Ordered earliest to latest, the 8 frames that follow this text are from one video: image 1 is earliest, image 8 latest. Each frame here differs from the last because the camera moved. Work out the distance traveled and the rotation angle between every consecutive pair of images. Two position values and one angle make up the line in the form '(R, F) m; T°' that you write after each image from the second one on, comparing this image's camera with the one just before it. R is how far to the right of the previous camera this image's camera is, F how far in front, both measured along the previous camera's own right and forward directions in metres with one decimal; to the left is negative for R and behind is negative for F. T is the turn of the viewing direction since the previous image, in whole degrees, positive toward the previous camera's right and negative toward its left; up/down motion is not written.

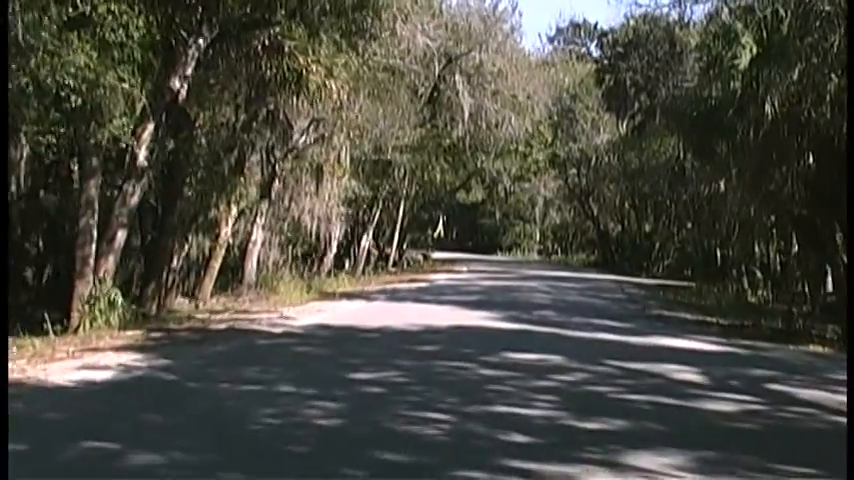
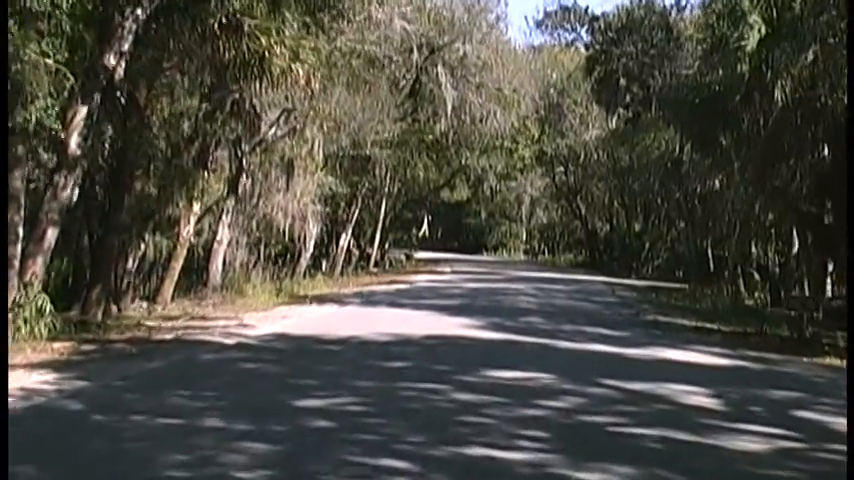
(+0.2, +2.0) m; +1°
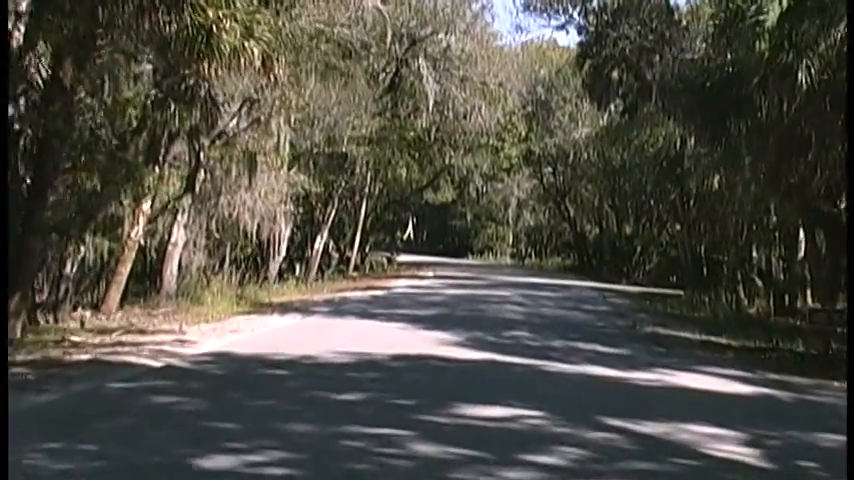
(+0.2, +2.5) m; 0°
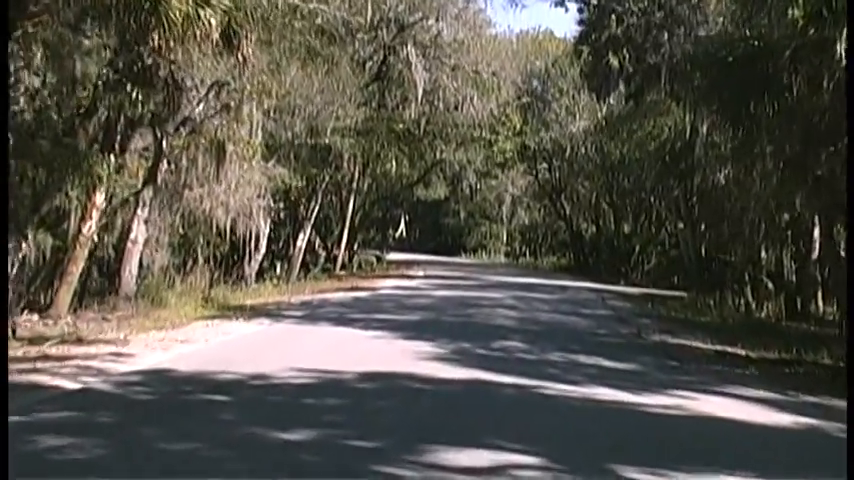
(+0.2, +2.2) m; 0°
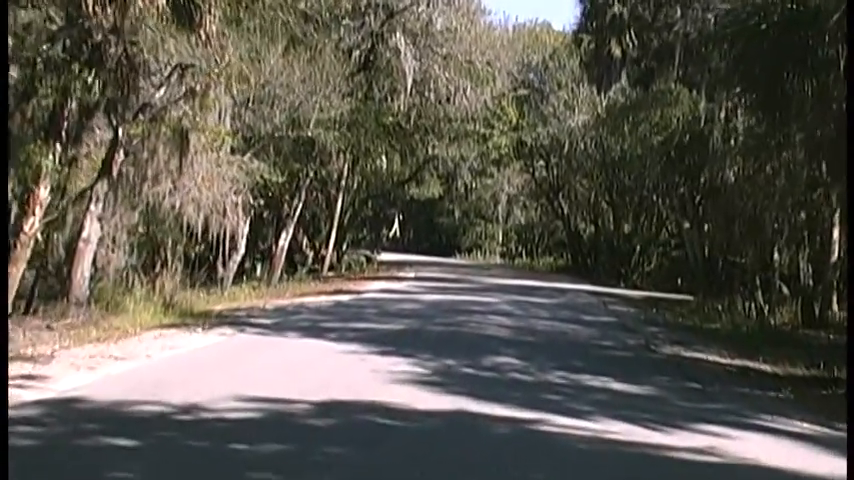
(+0.2, +2.3) m; 0°
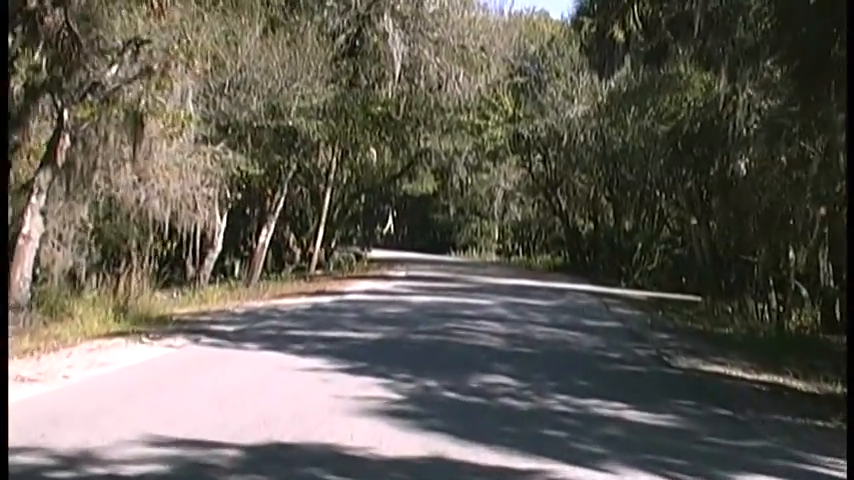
(+0.2, +2.3) m; 0°
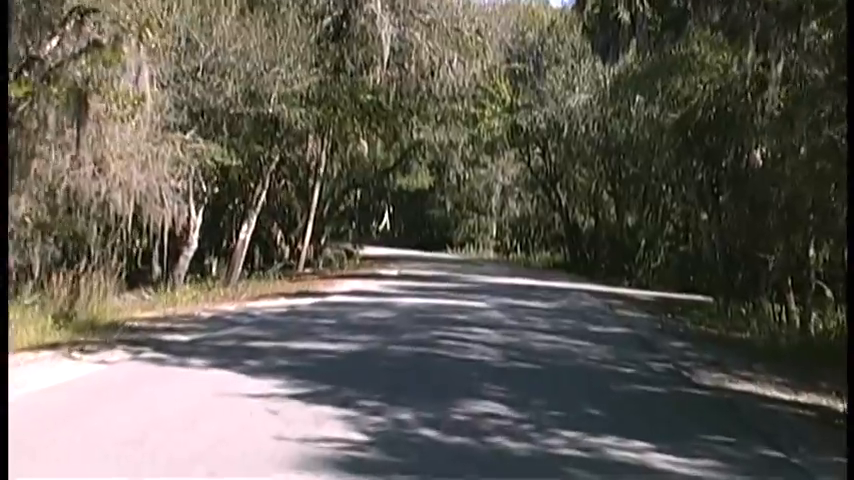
(+0.2, +2.3) m; 0°
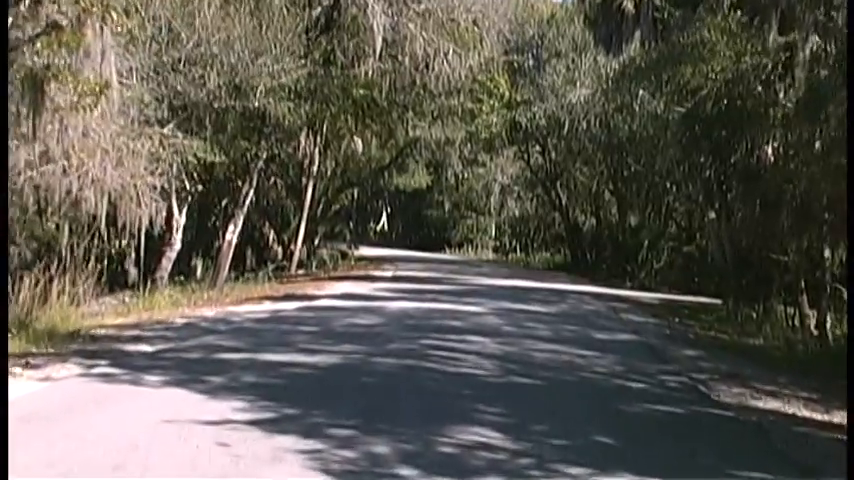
(+0.1, +1.4) m; 0°
